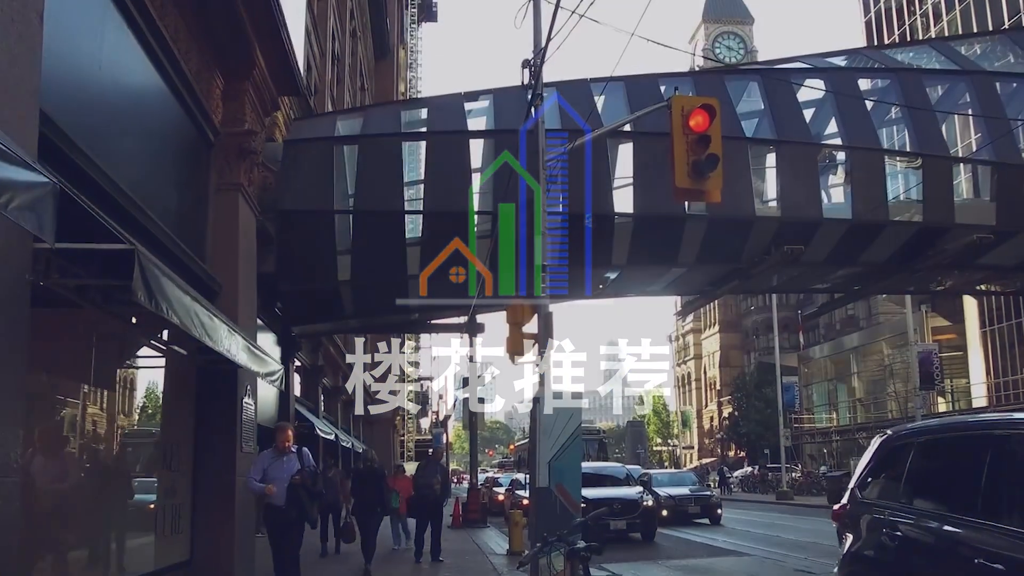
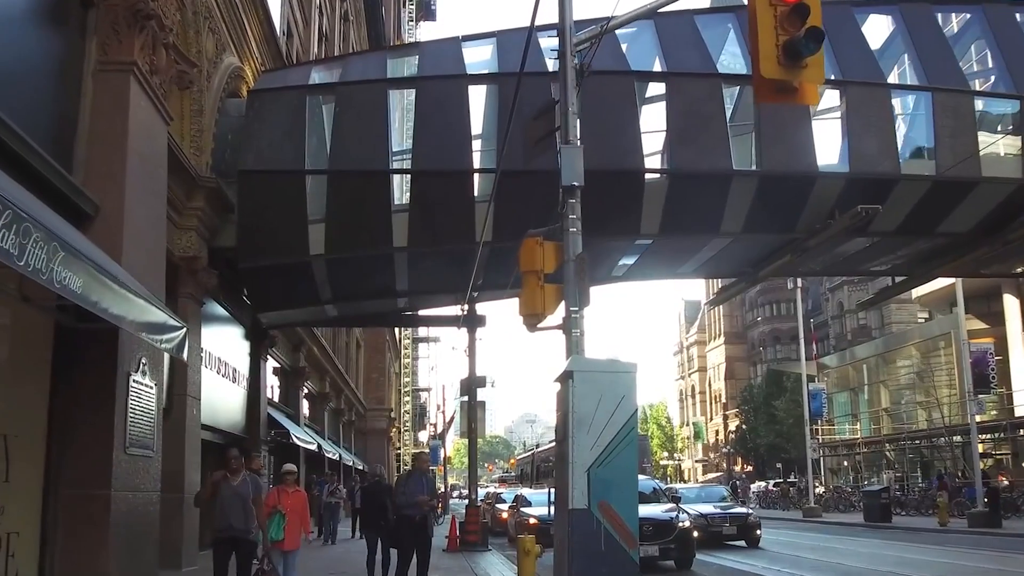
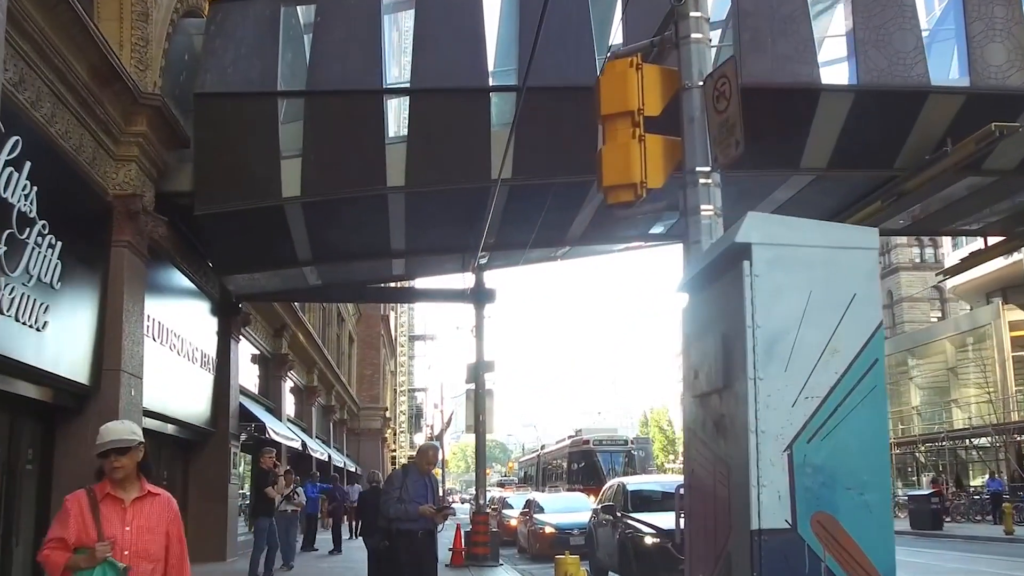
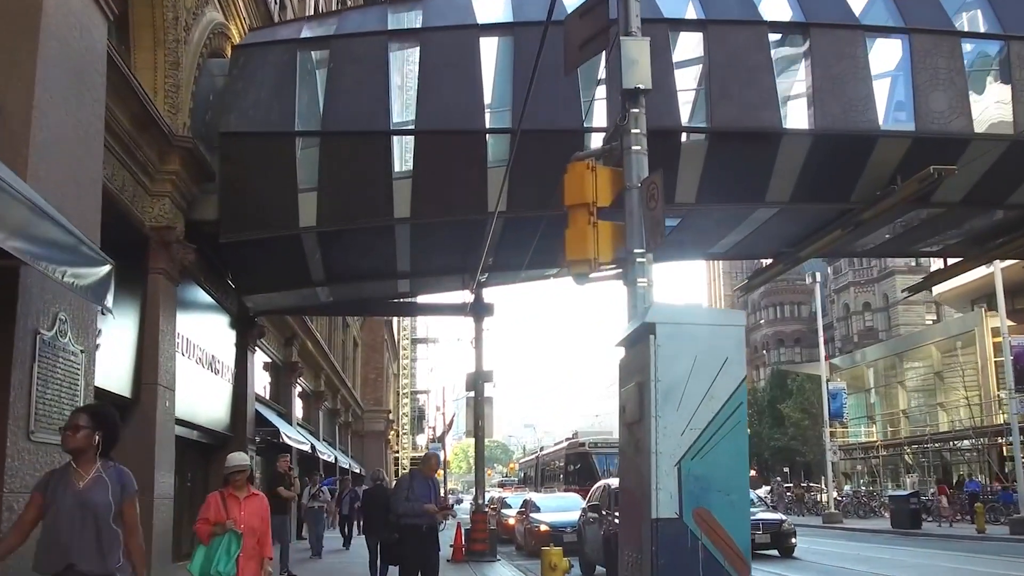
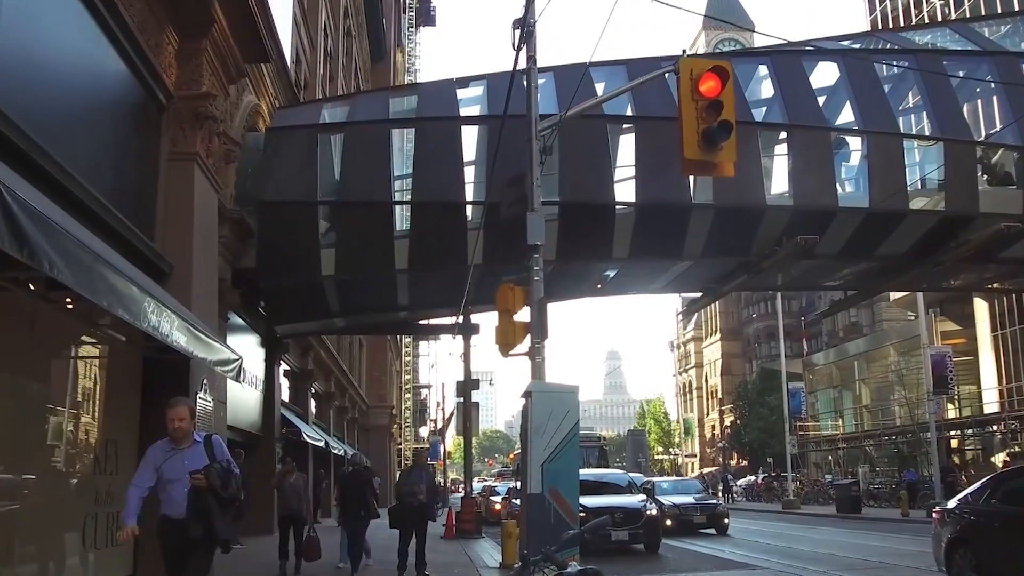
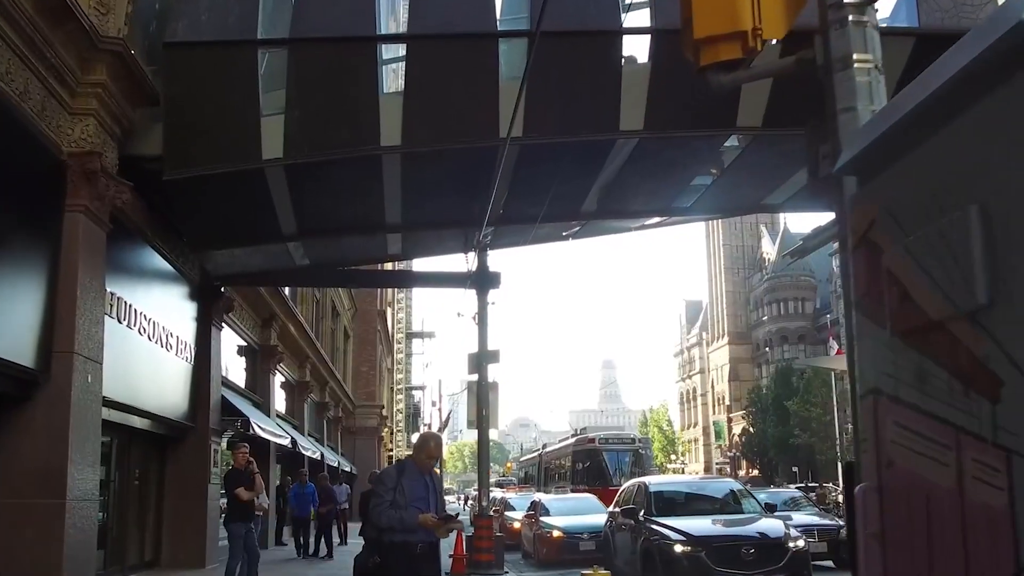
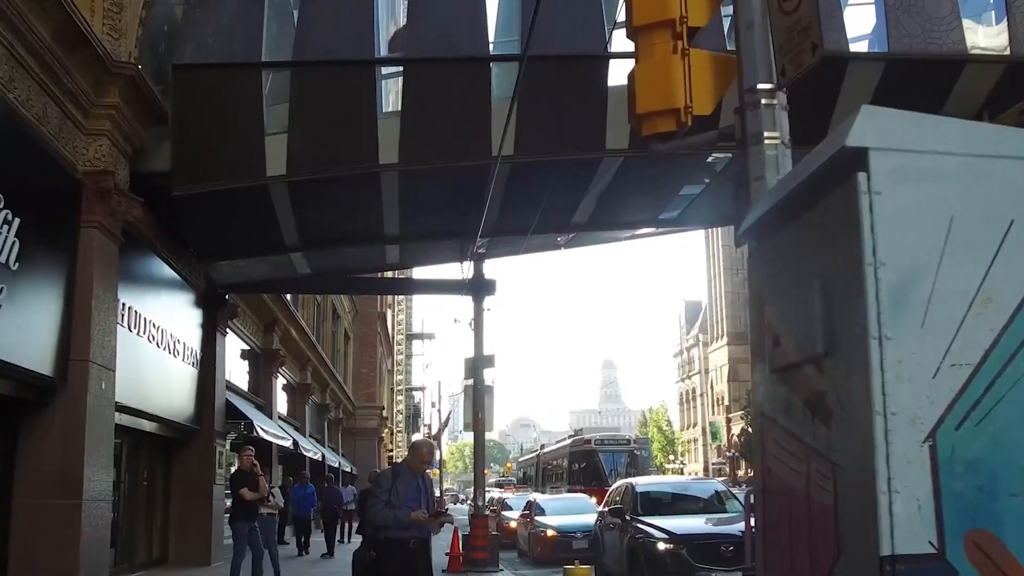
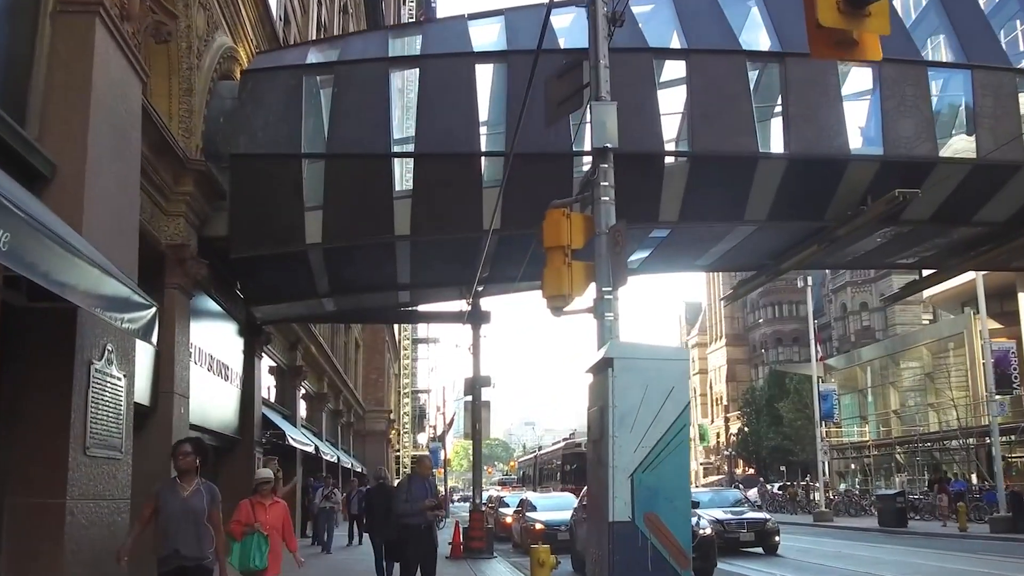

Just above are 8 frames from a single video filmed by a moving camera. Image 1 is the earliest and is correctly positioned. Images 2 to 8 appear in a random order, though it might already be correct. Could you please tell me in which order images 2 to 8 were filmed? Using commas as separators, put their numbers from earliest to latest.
5, 2, 8, 4, 3, 7, 6
